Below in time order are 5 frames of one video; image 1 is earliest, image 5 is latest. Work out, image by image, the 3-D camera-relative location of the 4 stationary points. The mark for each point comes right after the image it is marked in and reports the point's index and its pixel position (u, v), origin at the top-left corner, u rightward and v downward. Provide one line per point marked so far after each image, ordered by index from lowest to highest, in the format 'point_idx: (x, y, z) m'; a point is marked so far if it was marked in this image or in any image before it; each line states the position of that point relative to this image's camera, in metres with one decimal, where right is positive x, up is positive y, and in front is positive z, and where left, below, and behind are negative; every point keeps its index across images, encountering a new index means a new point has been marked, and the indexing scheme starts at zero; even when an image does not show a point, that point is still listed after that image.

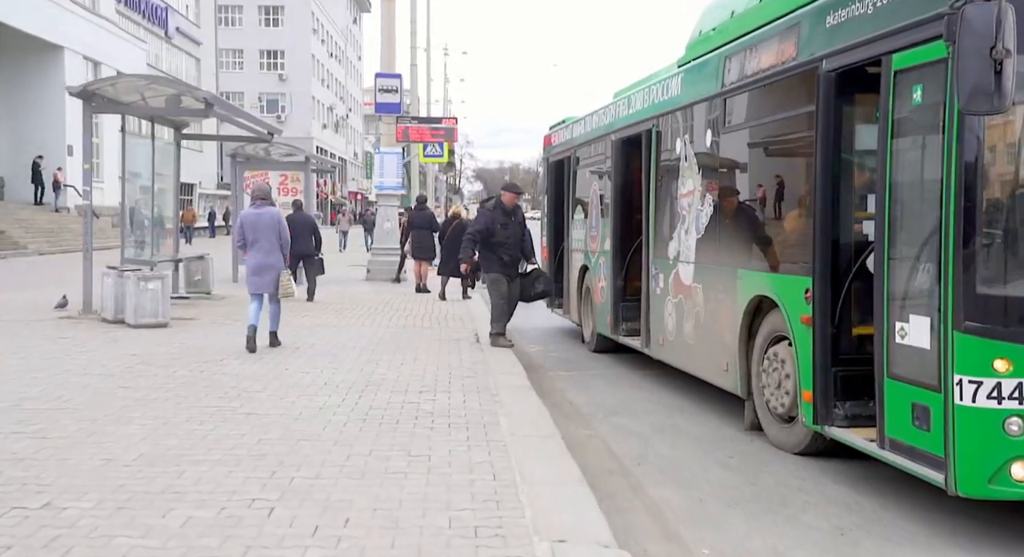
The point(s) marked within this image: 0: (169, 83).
0: (-4.6, +2.6, +15.9) m
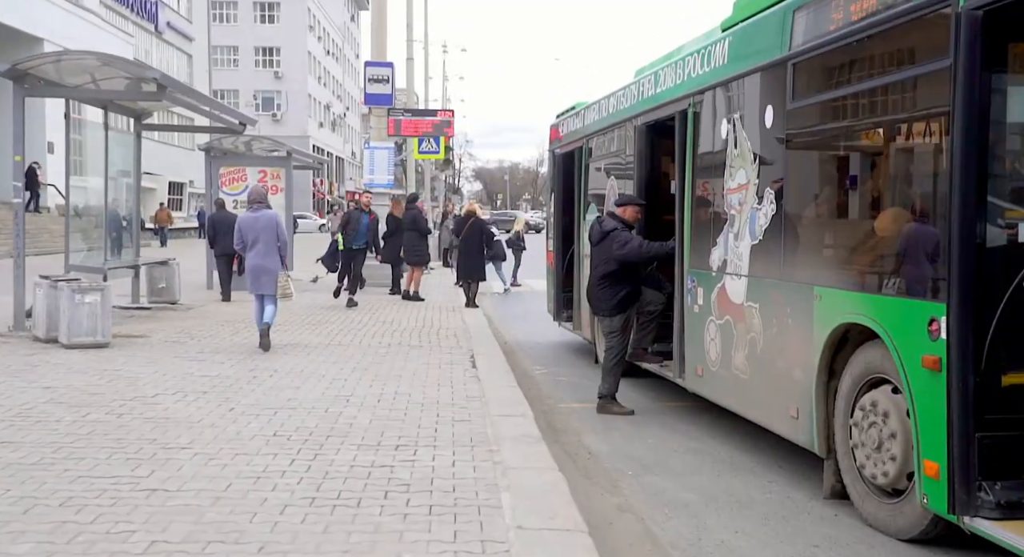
0: (-4.6, +2.5, +13.8) m
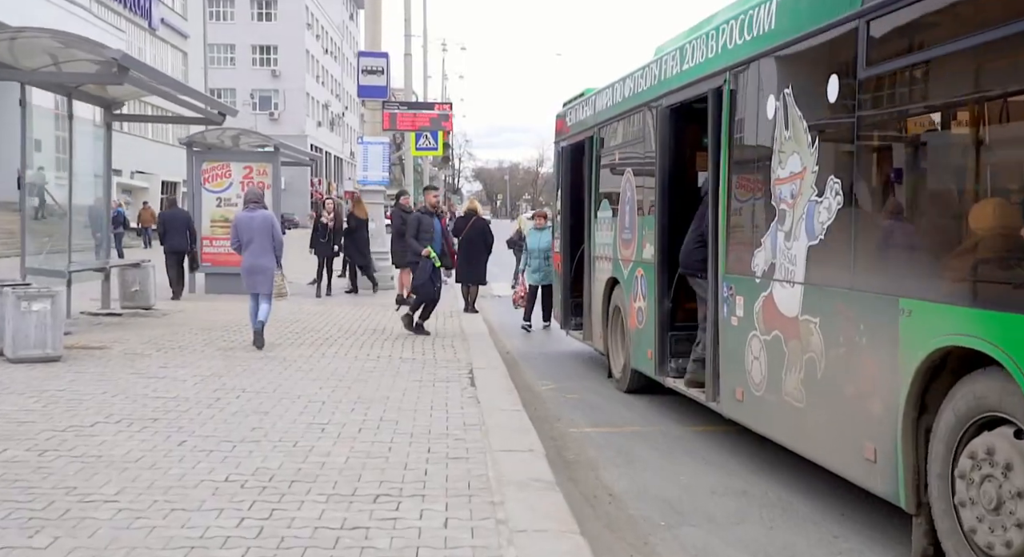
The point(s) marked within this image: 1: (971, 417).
0: (-4.6, +2.5, +12.4) m
1: (+1.9, -0.6, +4.8) m
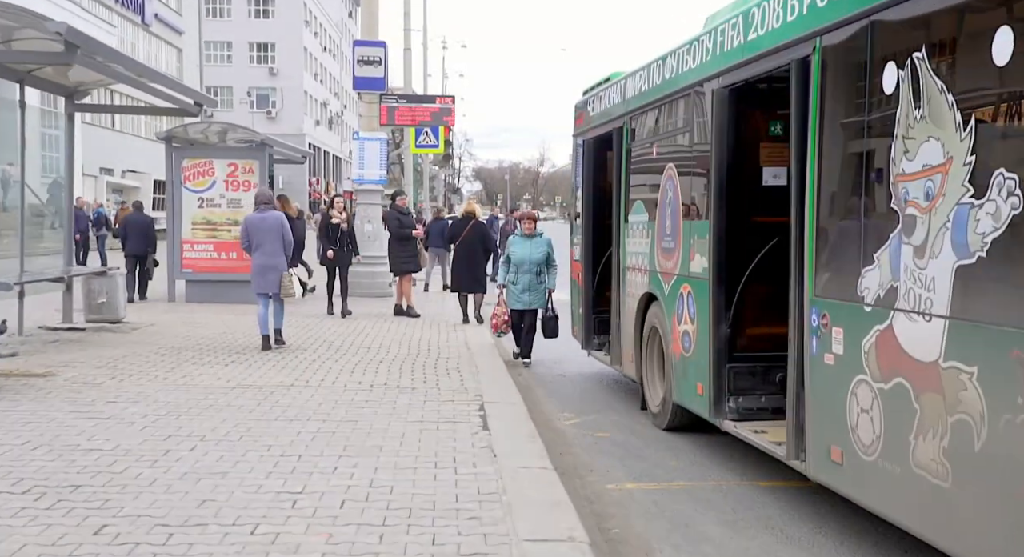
0: (-4.4, +2.3, +10.6) m
1: (+2.0, -0.7, +3.1) m
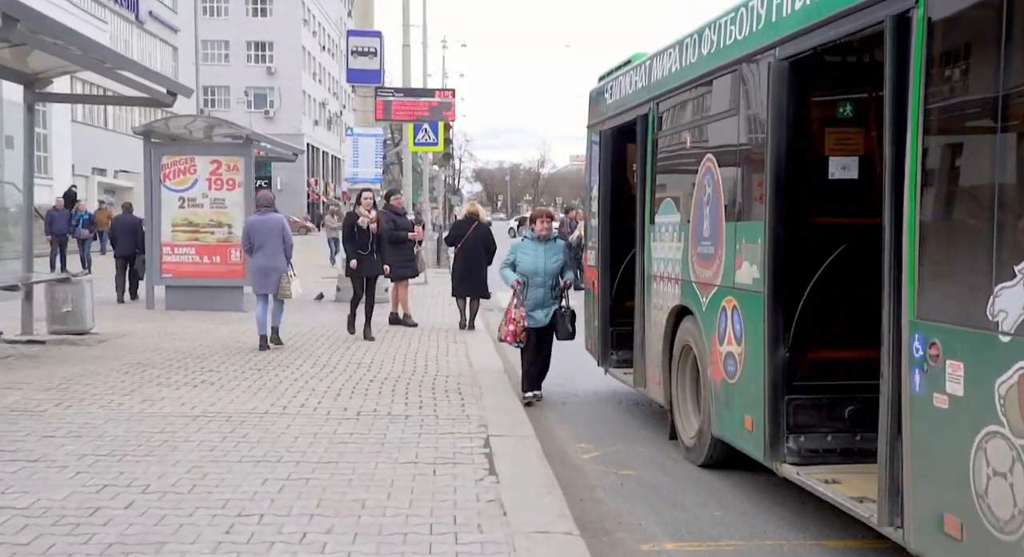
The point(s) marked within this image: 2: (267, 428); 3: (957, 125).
0: (-4.3, +2.3, +9.3) m
1: (+2.1, -0.8, +1.7) m
2: (-1.6, -1.0, +7.9) m
3: (+1.7, +0.6, +4.5) m
